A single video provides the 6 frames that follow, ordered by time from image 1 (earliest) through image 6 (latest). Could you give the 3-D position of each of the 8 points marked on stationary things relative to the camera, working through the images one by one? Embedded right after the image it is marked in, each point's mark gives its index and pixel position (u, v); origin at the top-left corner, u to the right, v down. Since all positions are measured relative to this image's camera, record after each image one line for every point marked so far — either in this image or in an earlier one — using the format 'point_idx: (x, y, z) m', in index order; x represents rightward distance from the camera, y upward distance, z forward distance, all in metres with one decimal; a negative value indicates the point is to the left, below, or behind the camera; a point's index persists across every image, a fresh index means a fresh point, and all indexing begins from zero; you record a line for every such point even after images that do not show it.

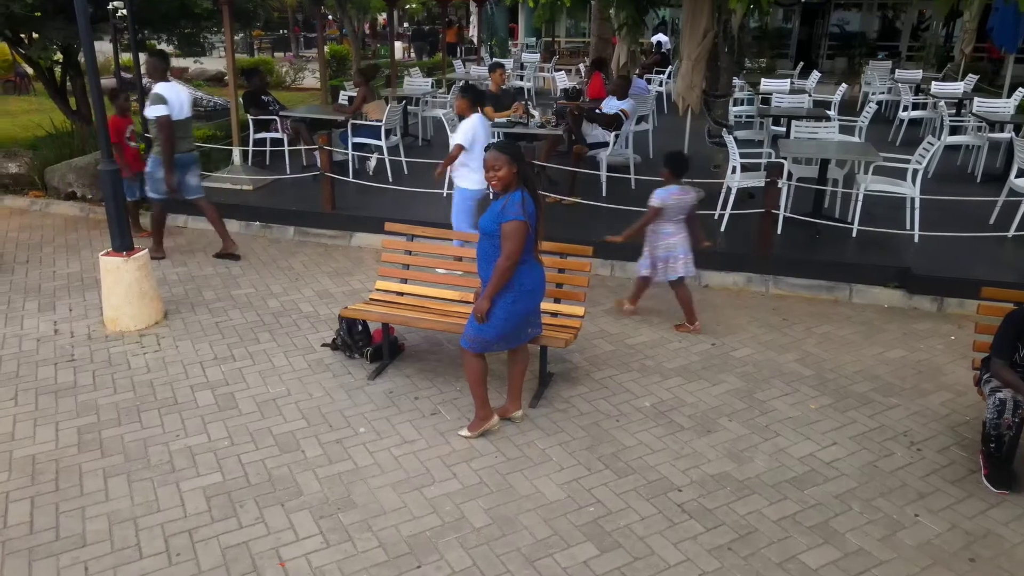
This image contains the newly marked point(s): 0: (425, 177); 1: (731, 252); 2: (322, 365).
0: (-1.2, +1.5, +10.1) m
1: (+2.2, +0.4, +7.3) m
2: (-1.4, -0.6, +5.4) m
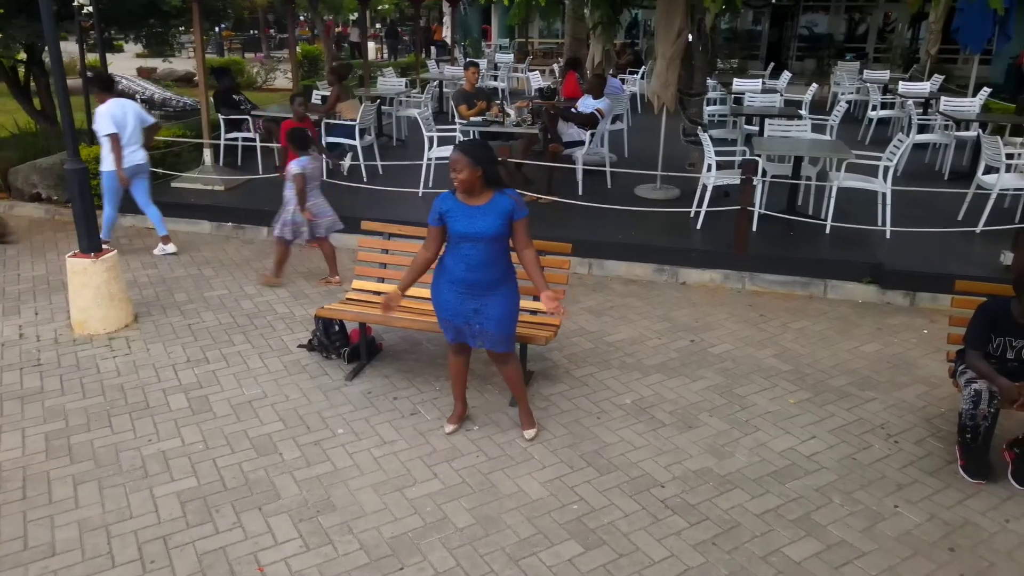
0: (-1.5, +1.5, +10.0) m
1: (+1.9, +0.4, +7.3) m
2: (-1.6, -0.6, +5.4) m
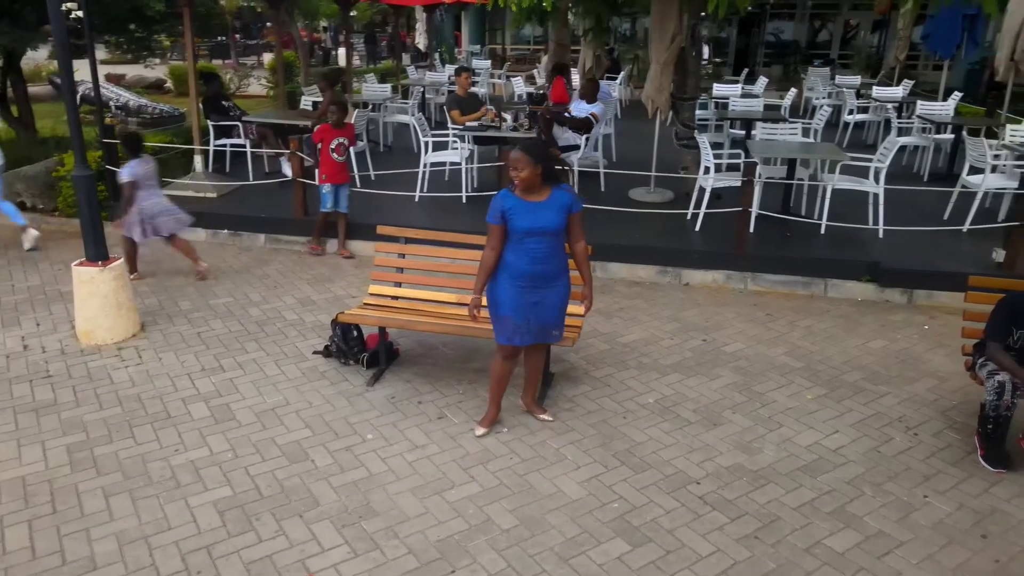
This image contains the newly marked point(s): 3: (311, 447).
0: (-1.6, +1.4, +10.0) m
1: (+2.0, +0.4, +7.4) m
2: (-1.4, -0.6, +5.3) m
3: (-1.2, -0.9, +4.4) m
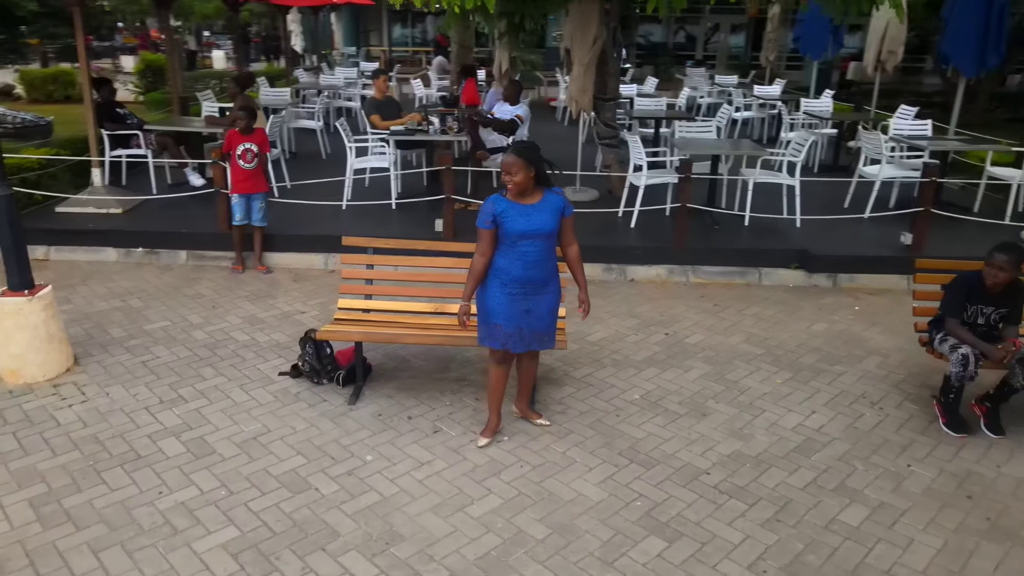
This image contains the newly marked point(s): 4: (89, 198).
0: (-2.6, +1.3, +9.6) m
1: (+1.4, +0.4, +7.6) m
2: (-1.5, -0.7, +5.0) m
3: (-1.1, -1.0, +4.1) m
4: (-4.8, +1.0, +8.3) m
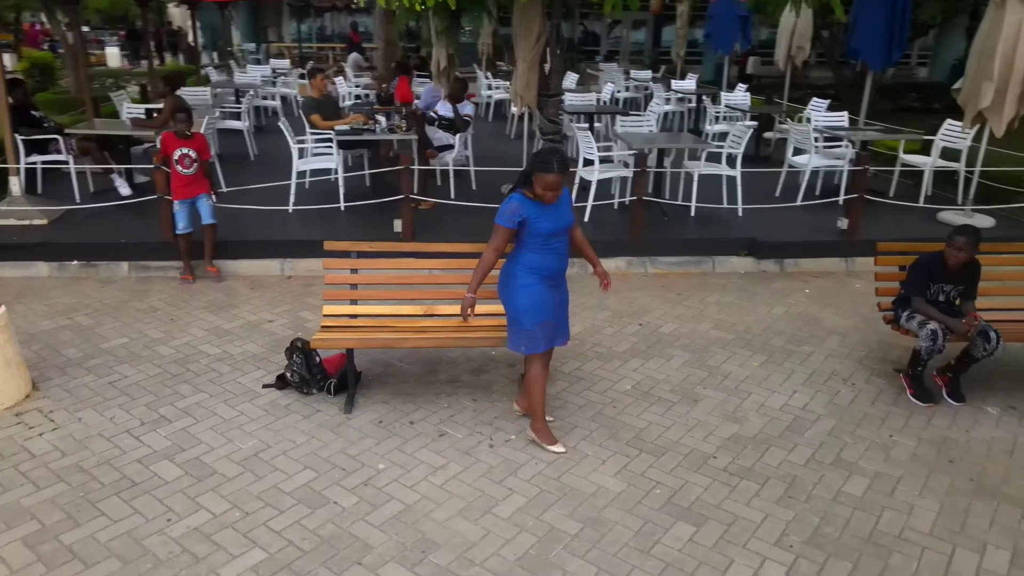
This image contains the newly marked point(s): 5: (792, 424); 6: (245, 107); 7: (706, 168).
0: (-3.2, +1.2, +9.2) m
1: (+1.0, +0.5, +7.8) m
2: (-1.5, -0.8, +4.8) m
3: (-1.0, -1.1, +4.0) m
4: (-5.3, +0.8, +7.7) m
5: (+1.8, -0.9, +4.8) m
6: (-4.1, +2.8, +11.3) m
7: (+2.4, +1.5, +9.0) m
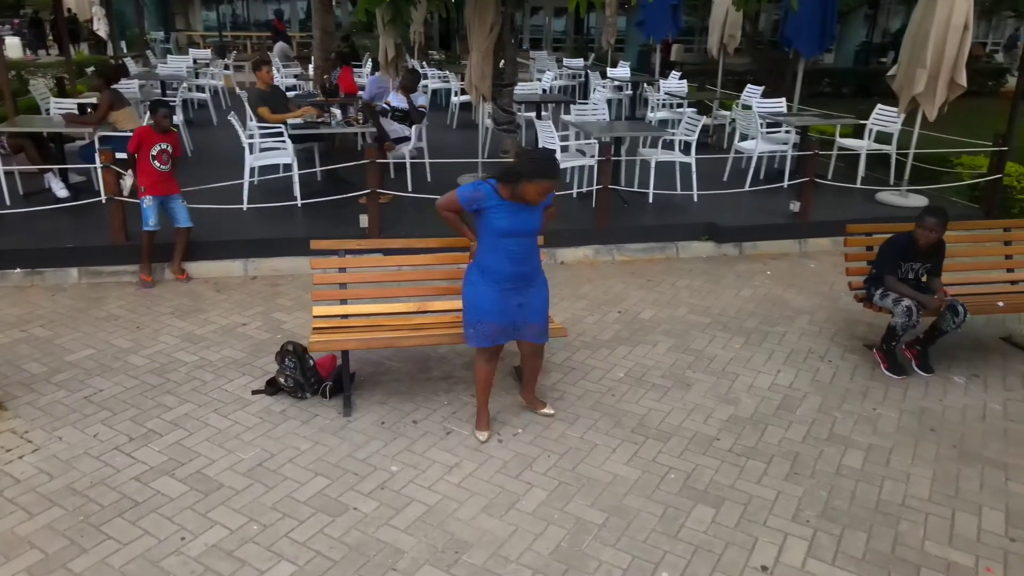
0: (-3.7, +1.2, +8.8) m
1: (+0.7, +0.6, +7.8) m
2: (-1.5, -0.8, +4.6) m
3: (-0.9, -1.1, +3.9) m
4: (-5.6, +0.7, +7.1) m
5: (+1.8, -0.8, +5.0) m
6: (-4.9, +2.8, +10.8) m
7: (+1.8, +1.6, +9.1) m
